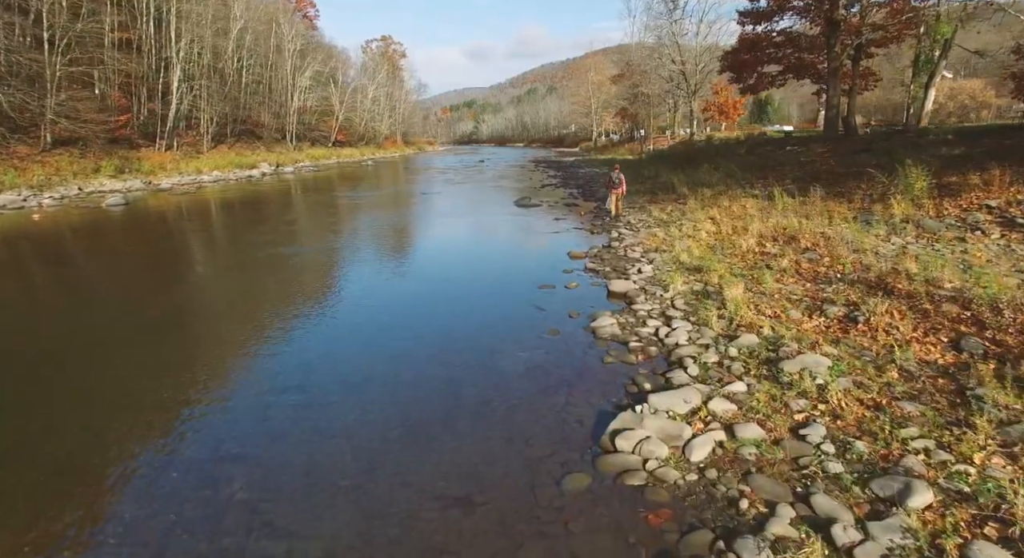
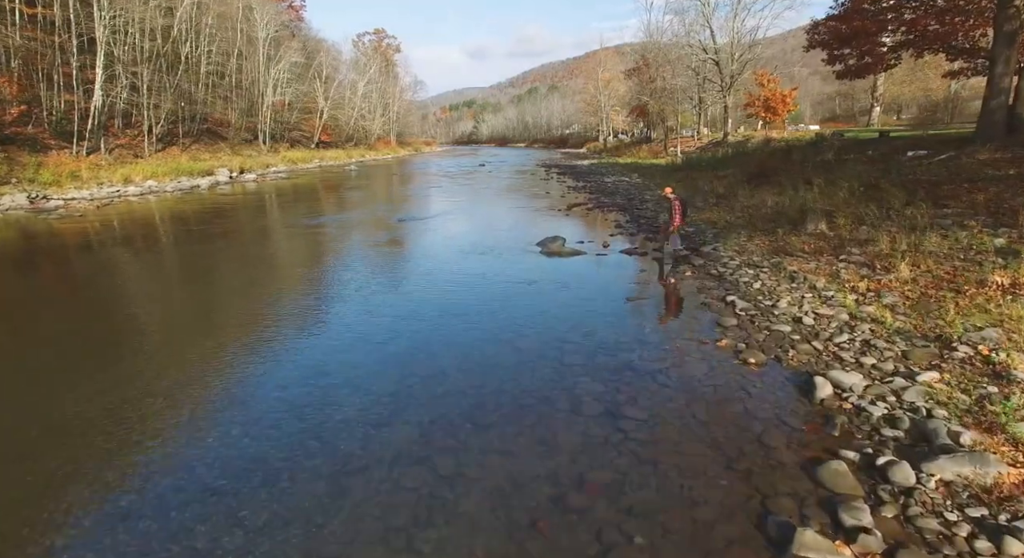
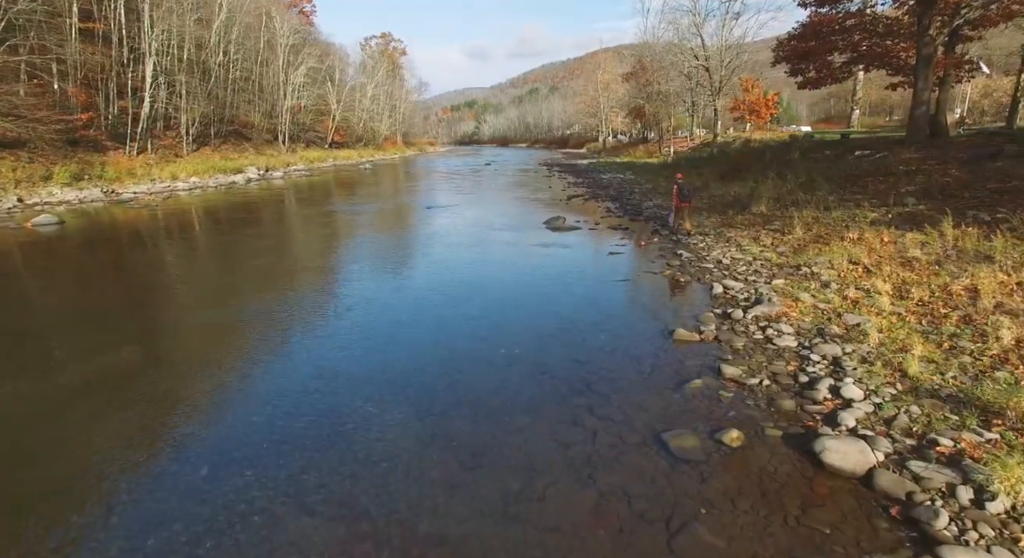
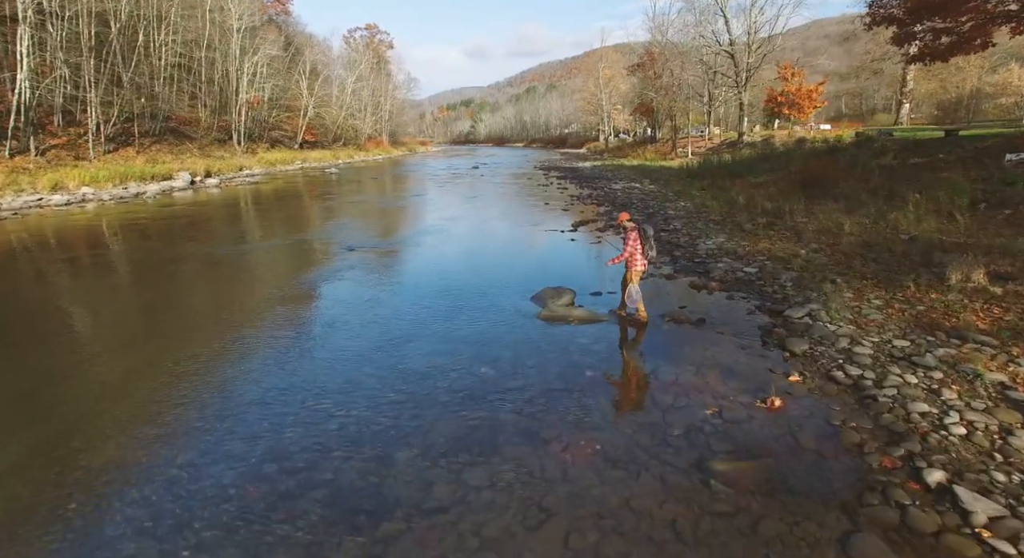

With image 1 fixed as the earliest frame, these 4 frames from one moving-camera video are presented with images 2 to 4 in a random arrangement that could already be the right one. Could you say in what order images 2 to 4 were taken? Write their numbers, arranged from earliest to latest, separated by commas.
3, 2, 4
